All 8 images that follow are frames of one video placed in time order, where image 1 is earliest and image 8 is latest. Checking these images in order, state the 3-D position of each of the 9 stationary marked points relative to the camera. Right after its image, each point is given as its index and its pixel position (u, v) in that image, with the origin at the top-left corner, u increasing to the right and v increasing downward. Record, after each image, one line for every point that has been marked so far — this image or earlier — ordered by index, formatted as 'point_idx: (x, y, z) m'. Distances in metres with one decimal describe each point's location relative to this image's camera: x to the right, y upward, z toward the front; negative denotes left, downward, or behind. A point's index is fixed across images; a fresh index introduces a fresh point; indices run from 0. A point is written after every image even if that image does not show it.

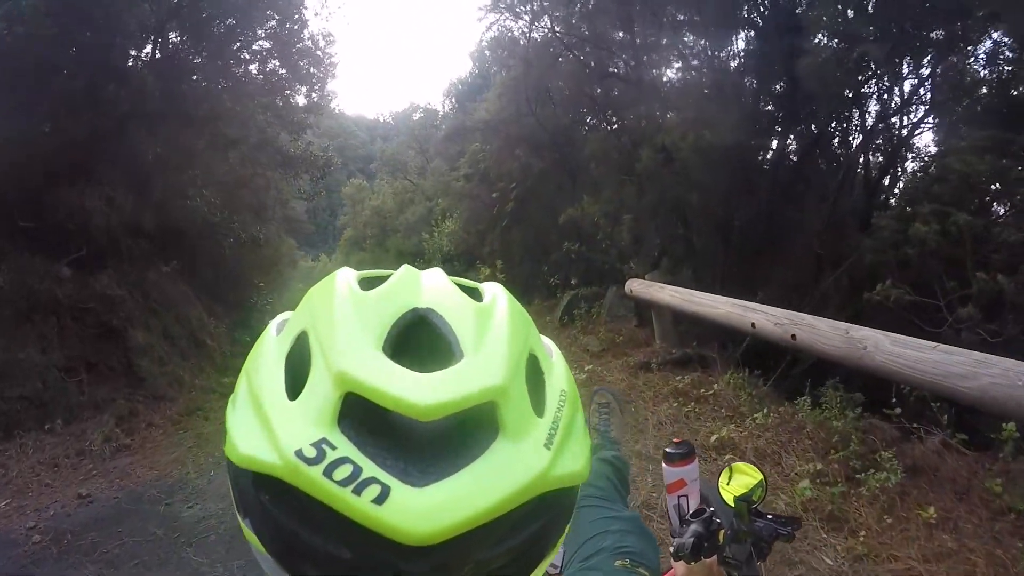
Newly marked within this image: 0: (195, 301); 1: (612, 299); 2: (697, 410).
0: (-4.3, -0.2, +9.0) m
1: (+1.3, -0.2, +8.4) m
2: (+1.3, -0.9, +4.8) m
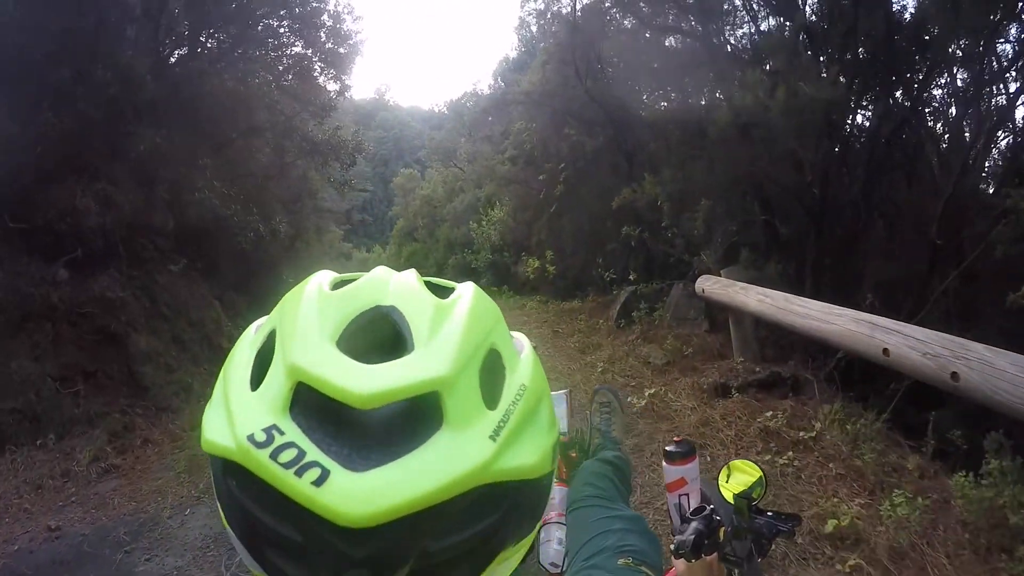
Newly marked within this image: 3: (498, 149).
0: (-3.7, -0.2, +8.3) m
1: (+1.8, -0.1, +7.2) m
2: (+1.5, -0.9, +3.6) m
3: (-0.6, +2.8, +13.6) m
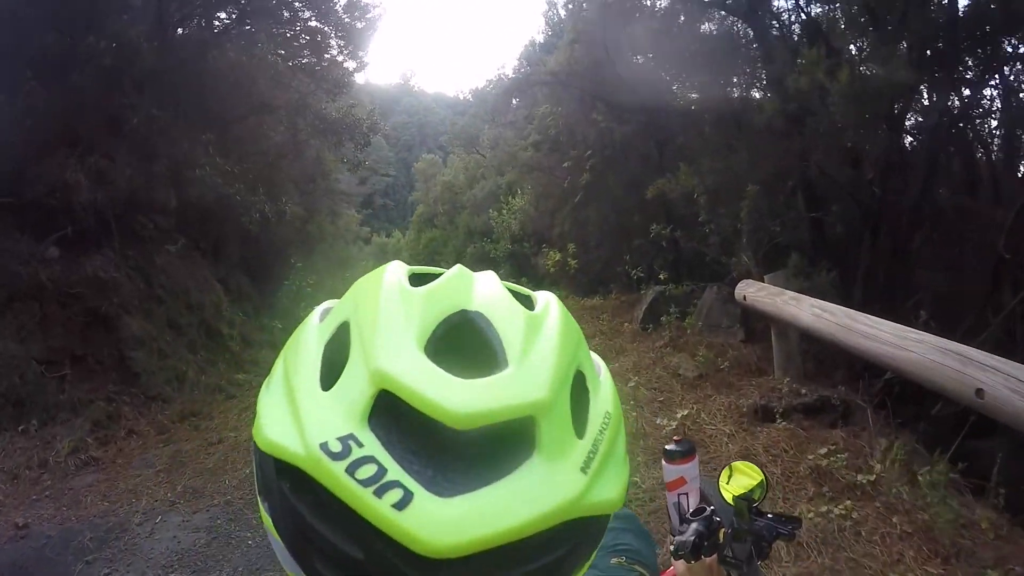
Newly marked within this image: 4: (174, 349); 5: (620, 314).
0: (-3.5, +0.1, +7.9) m
1: (+1.9, -0.2, +6.6) m
2: (+1.5, -1.0, +3.1) m
3: (-0.1, +3.0, +13.1) m
4: (-3.3, -0.6, +6.7) m
5: (+1.3, -0.4, +8.3) m
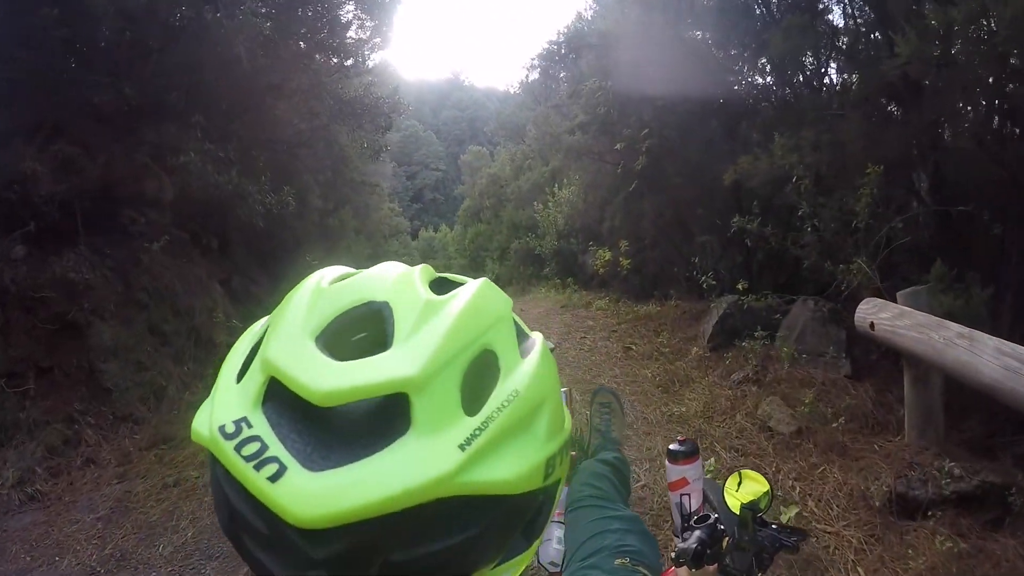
0: (-3.1, +0.1, +7.0) m
1: (+2.2, -0.2, +5.3) m
2: (+1.5, -1.1, +1.8) m
3: (+0.7, +3.0, +11.9) m
4: (-3.0, -0.6, +5.8) m
5: (+1.8, -0.4, +7.0) m
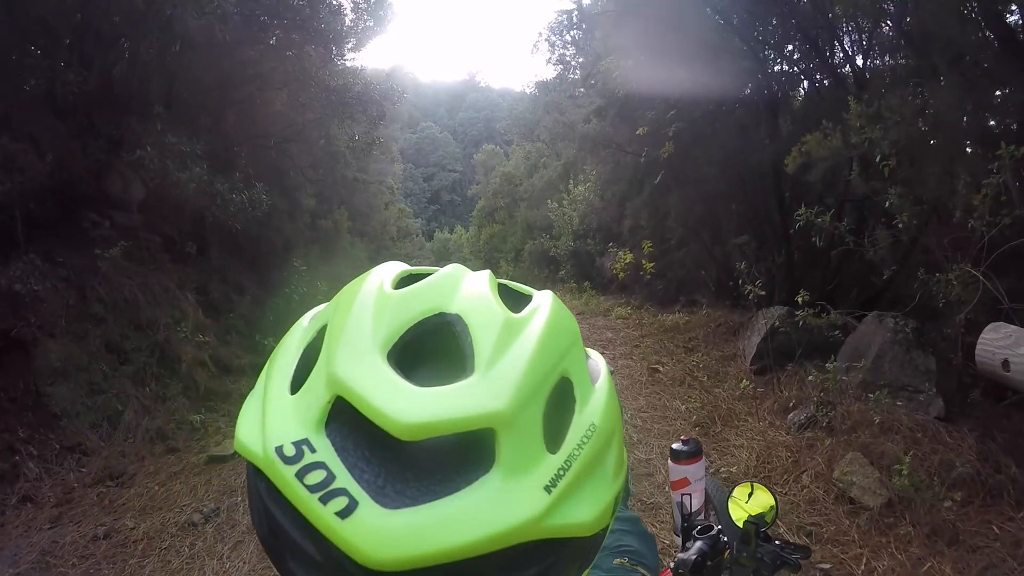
0: (-3.0, 0.0, +6.3) m
1: (+2.3, -0.3, +4.5) m
2: (+1.5, -1.1, +1.0) m
3: (+0.9, +2.9, +11.1) m
4: (-3.0, -0.7, +5.1) m
5: (+1.8, -0.5, +6.2) m
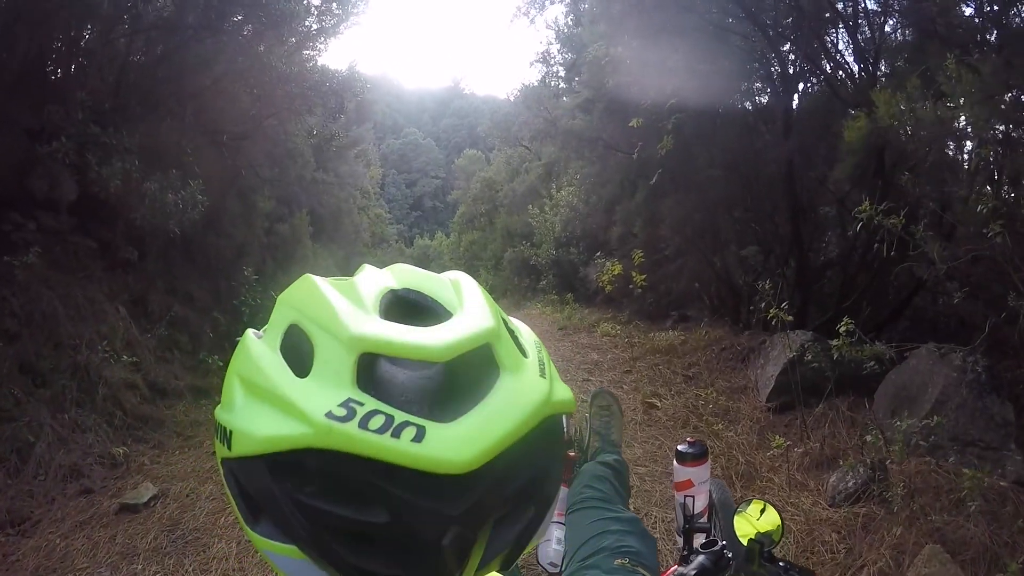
0: (-3.2, -0.1, +5.6) m
1: (+2.1, -0.4, +3.9) m
2: (+1.4, -1.2, +0.4) m
3: (+0.6, +2.8, +10.5) m
4: (-3.2, -0.8, +4.4) m
5: (+1.6, -0.6, +5.6) m
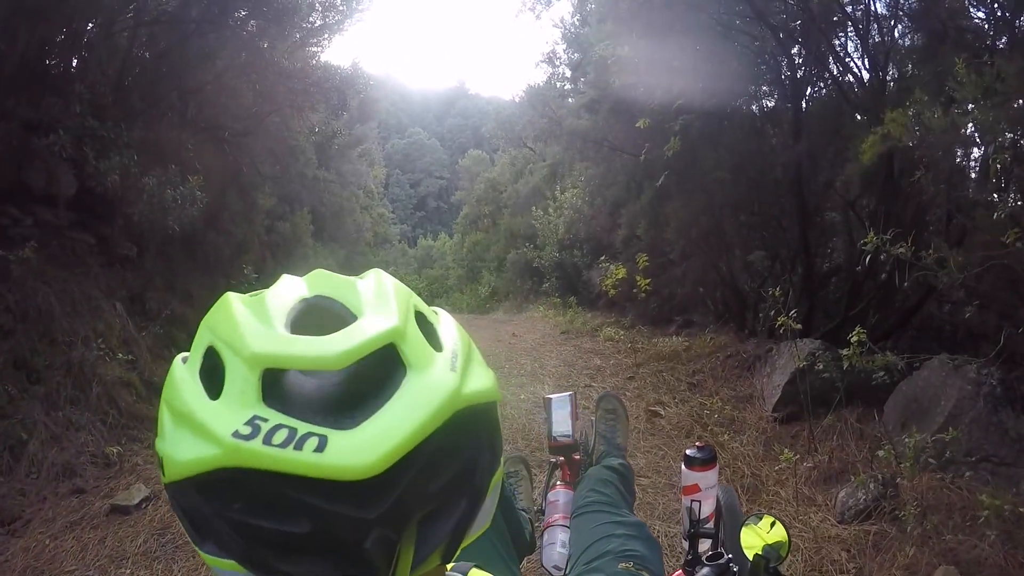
0: (-3.2, -0.1, +5.5) m
1: (+2.1, -0.4, +3.8) m
2: (+1.4, -1.2, +0.3) m
3: (+0.7, +2.7, +10.4) m
4: (-3.2, -0.8, +4.3) m
5: (+1.6, -0.7, +5.5) m
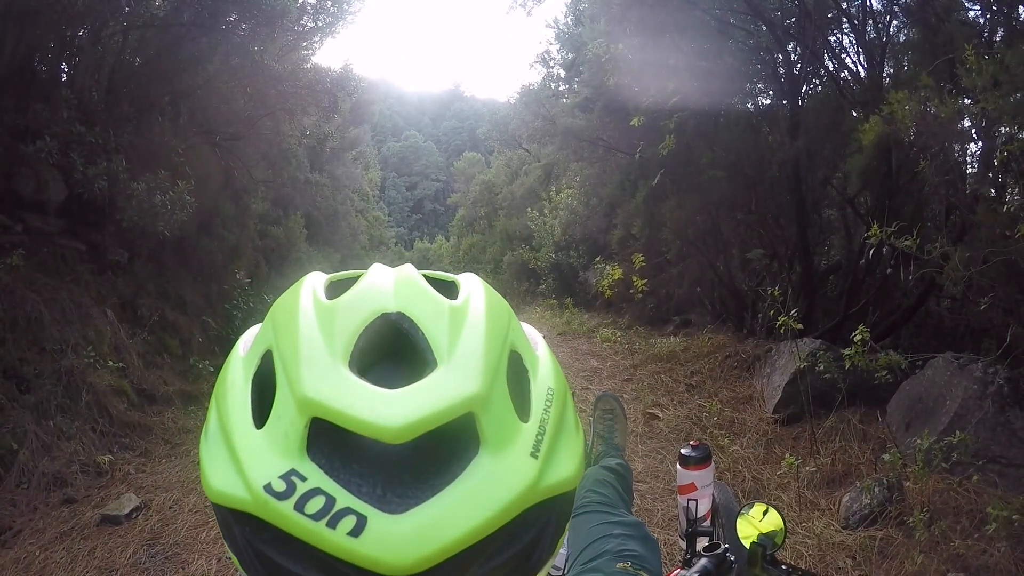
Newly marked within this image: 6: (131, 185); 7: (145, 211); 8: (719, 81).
0: (-3.2, -0.2, +5.4) m
1: (+2.1, -0.4, +3.8) m
2: (+1.4, -1.2, +0.2) m
3: (+0.6, +2.7, +10.4) m
4: (-3.2, -0.8, +4.3) m
5: (+1.6, -0.7, +5.5) m
6: (-3.1, +0.8, +5.5) m
7: (-3.0, +0.6, +5.7) m
8: (+1.7, +1.7, +5.6) m
